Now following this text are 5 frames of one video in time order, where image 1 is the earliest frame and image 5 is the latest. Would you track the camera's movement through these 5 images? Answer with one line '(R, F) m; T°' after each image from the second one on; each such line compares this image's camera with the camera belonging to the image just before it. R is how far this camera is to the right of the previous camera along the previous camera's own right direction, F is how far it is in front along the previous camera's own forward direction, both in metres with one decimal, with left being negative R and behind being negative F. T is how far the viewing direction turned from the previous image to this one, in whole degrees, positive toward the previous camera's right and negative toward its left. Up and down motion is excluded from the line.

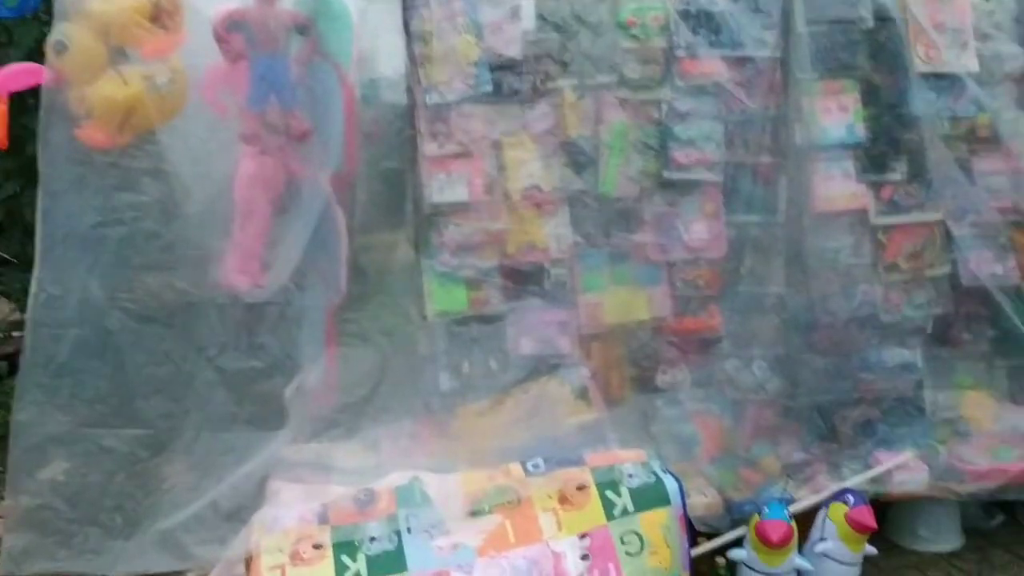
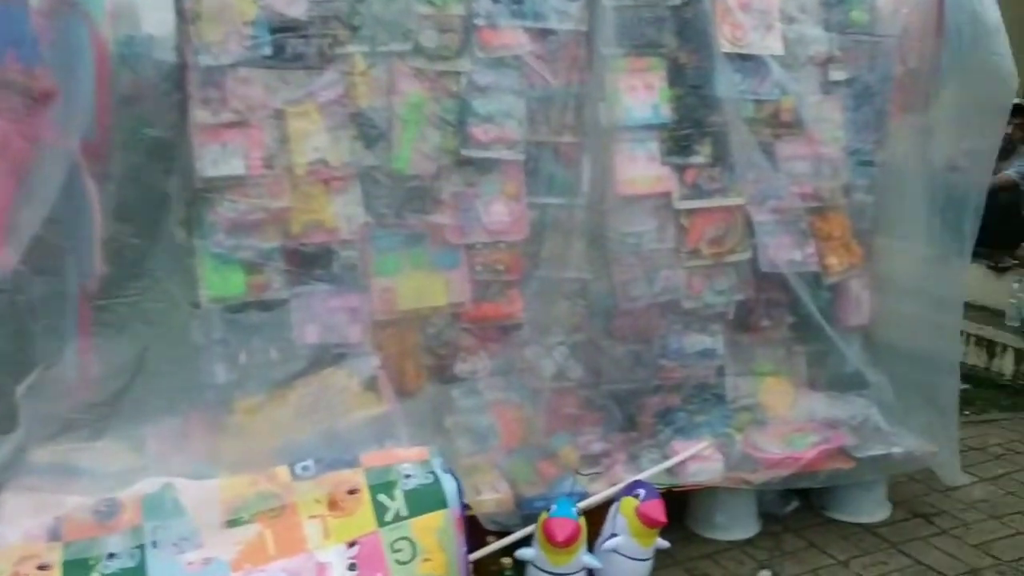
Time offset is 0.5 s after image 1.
(+0.3, +0.2) m; +8°
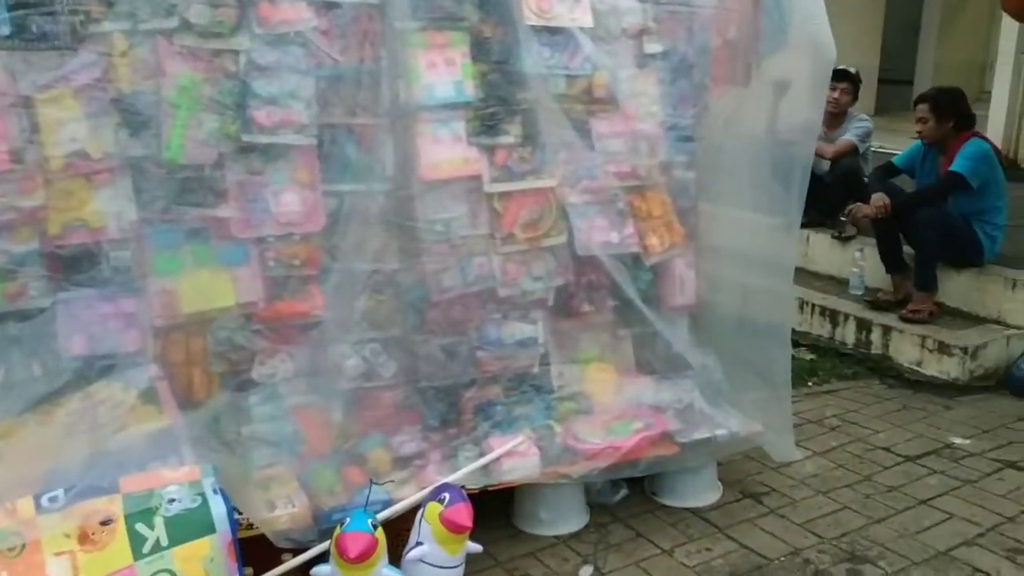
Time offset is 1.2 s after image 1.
(+0.3, +0.2) m; +6°
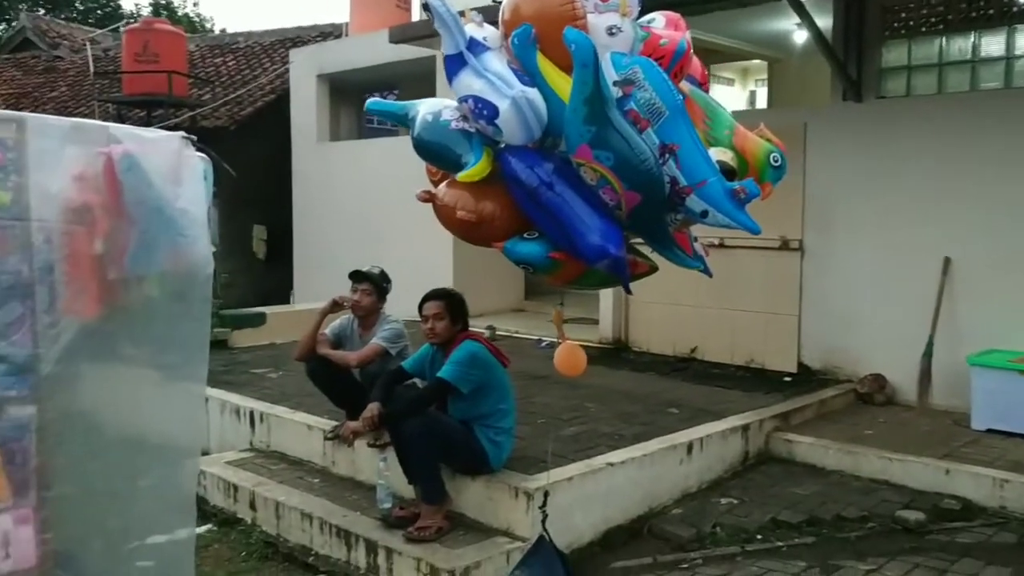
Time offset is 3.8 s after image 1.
(+1.5, +0.2) m; +14°
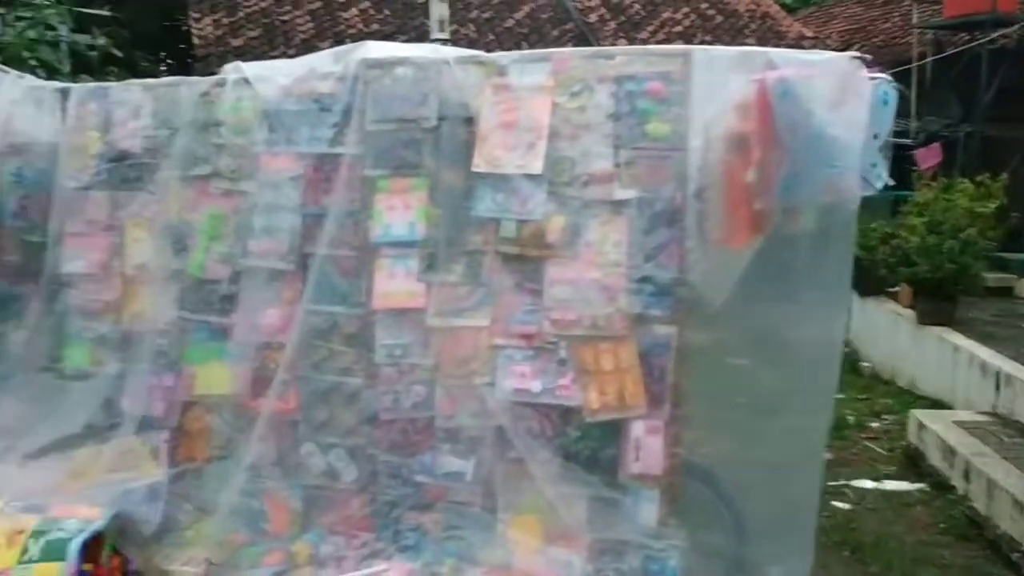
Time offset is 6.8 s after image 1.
(+0.5, +0.5) m; -50°
